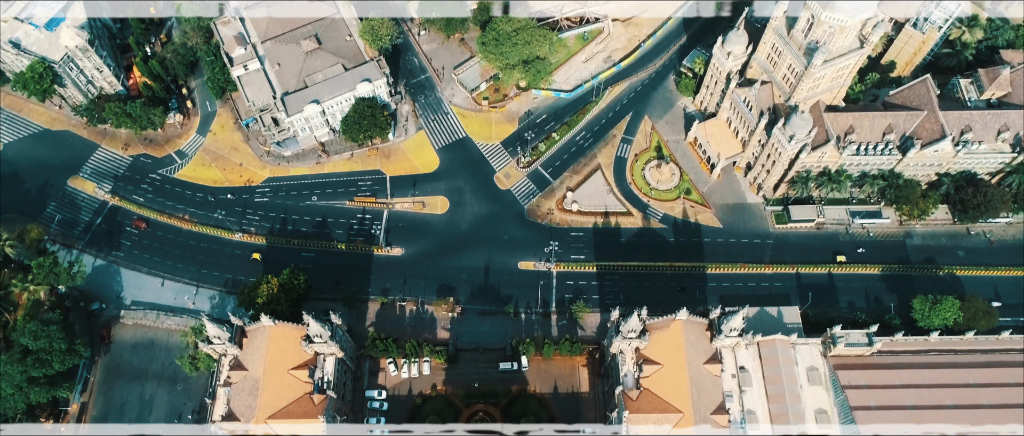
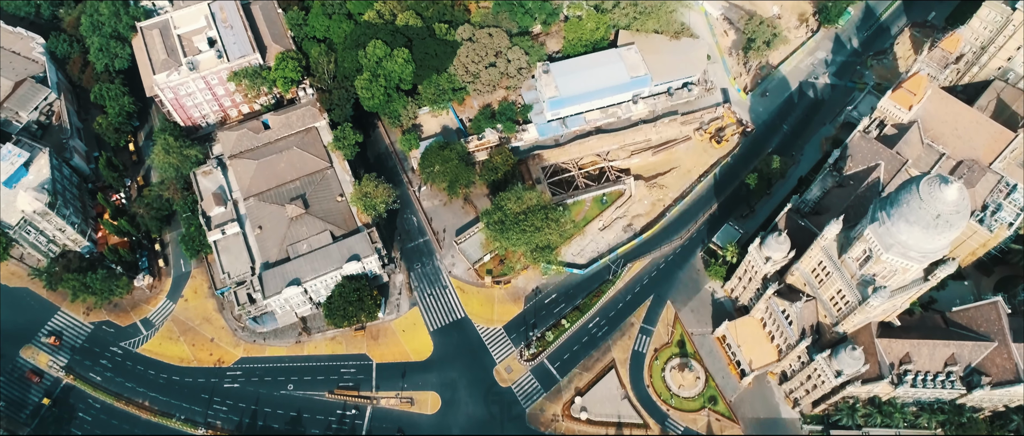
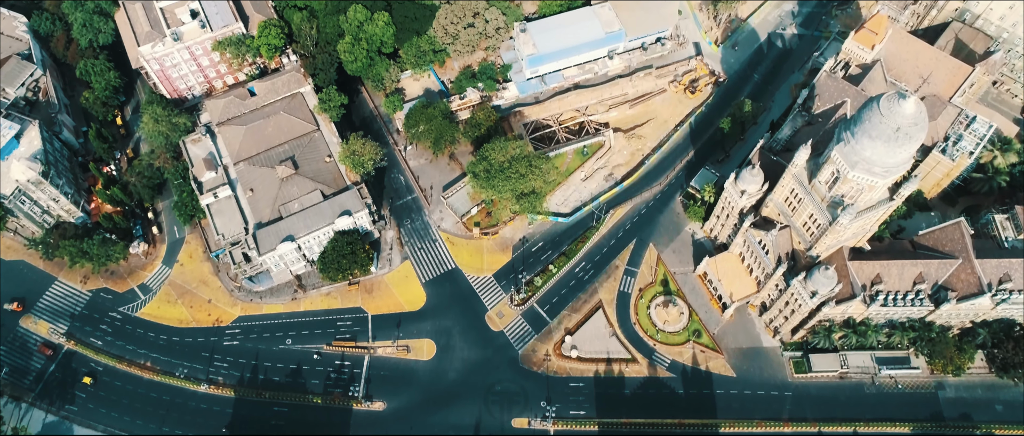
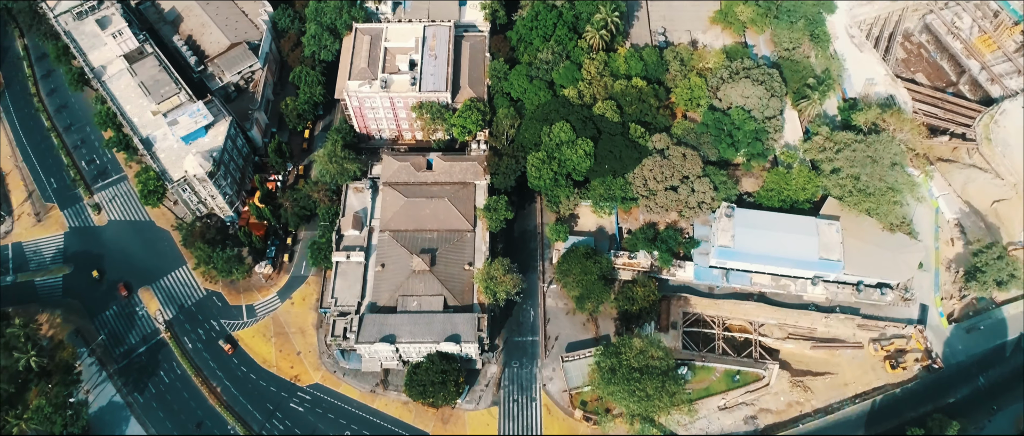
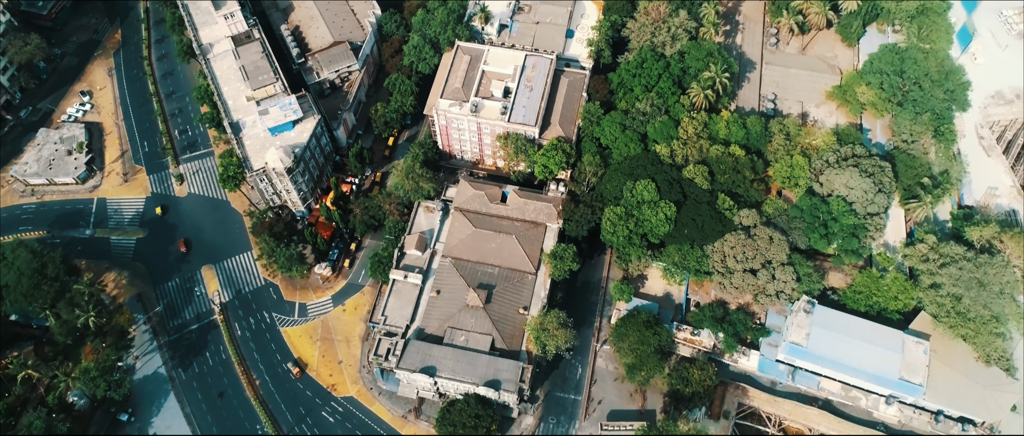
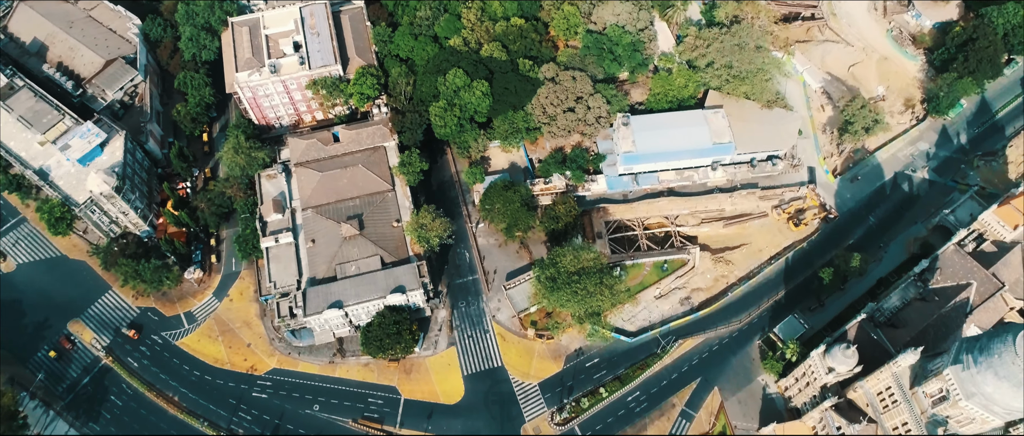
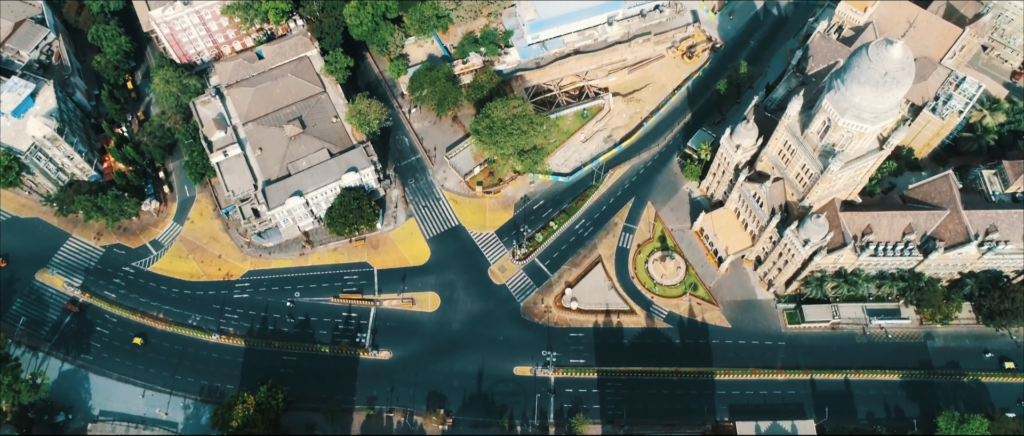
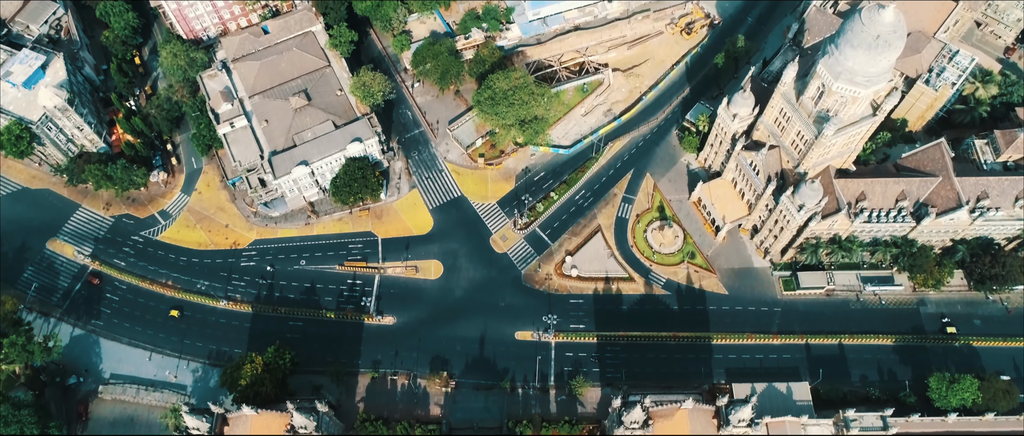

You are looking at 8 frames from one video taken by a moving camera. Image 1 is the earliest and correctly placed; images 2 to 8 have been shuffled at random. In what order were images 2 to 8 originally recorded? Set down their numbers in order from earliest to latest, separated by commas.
8, 7, 3, 2, 6, 4, 5
